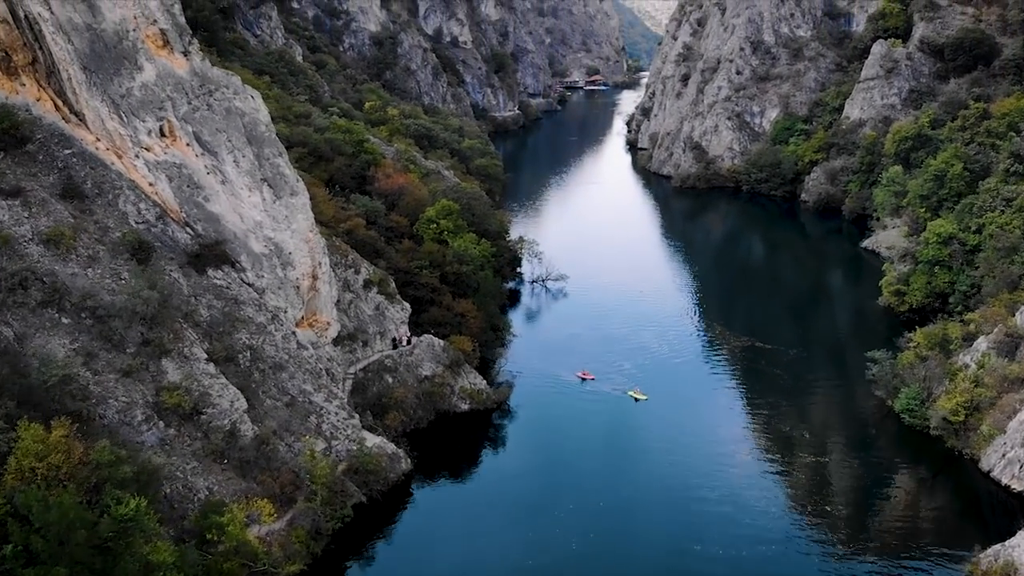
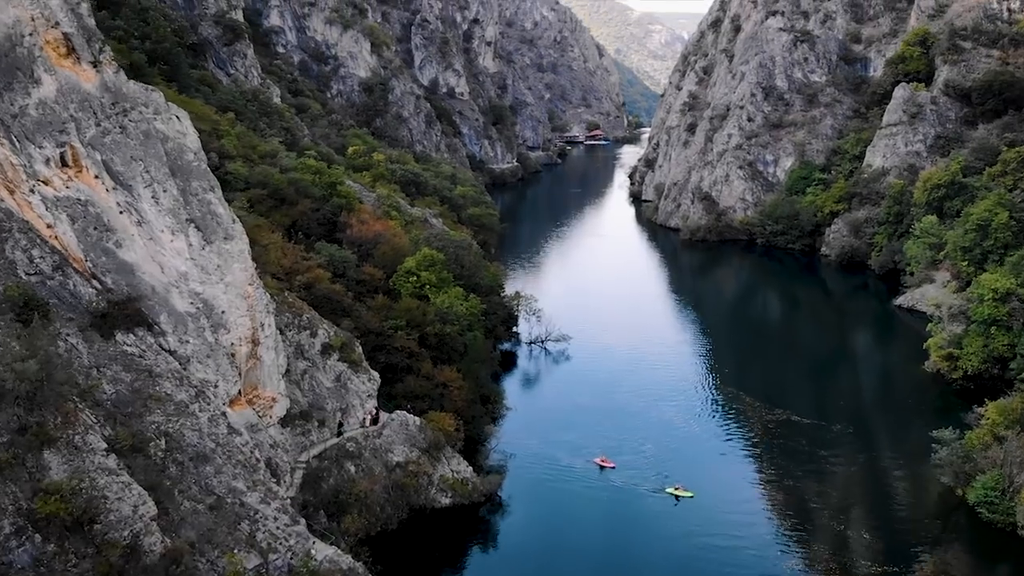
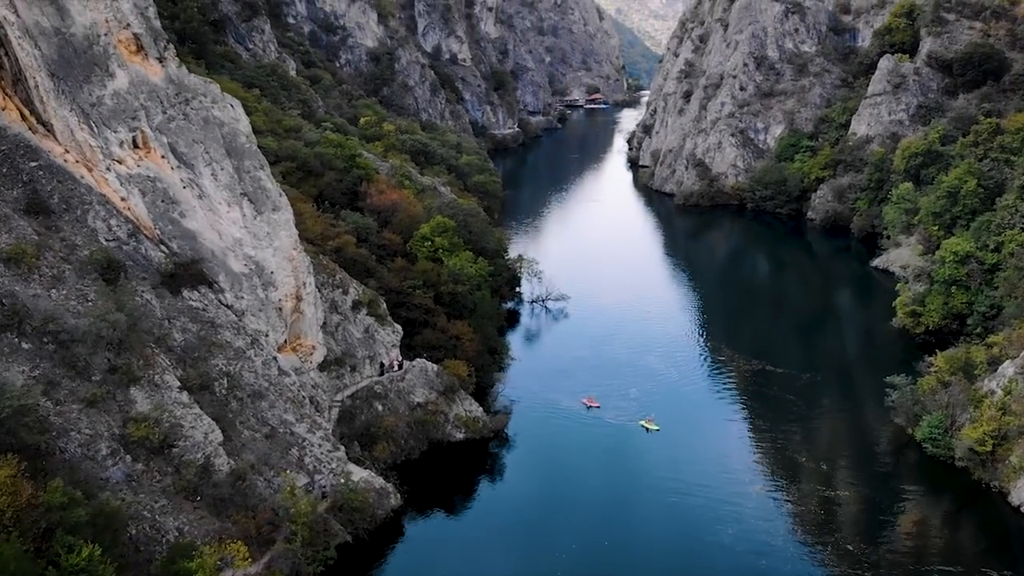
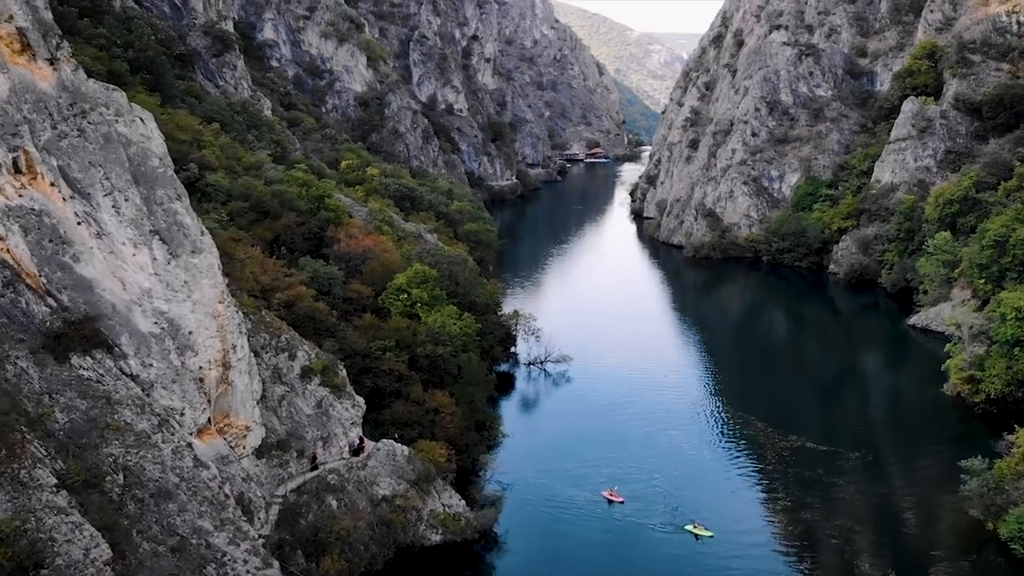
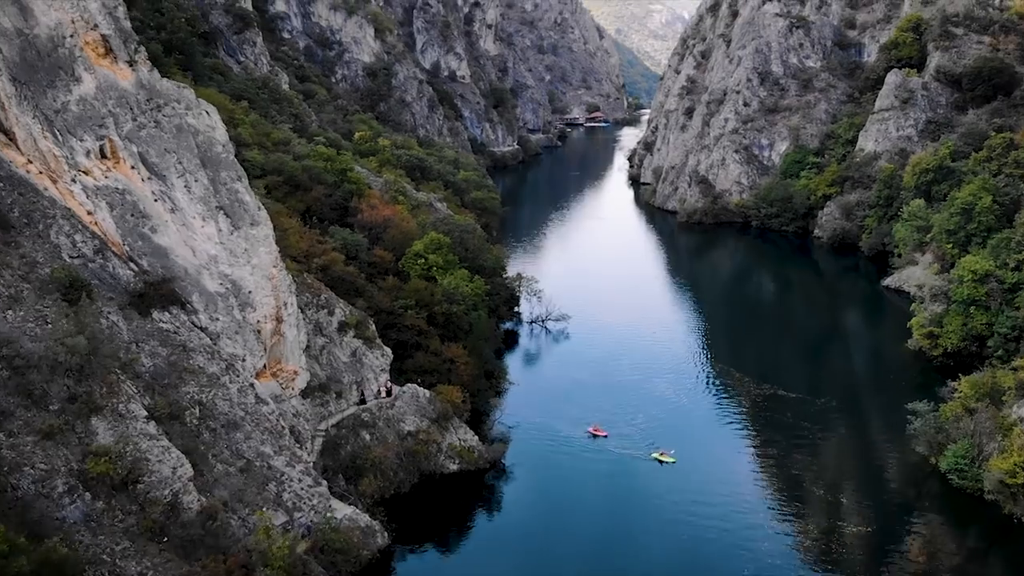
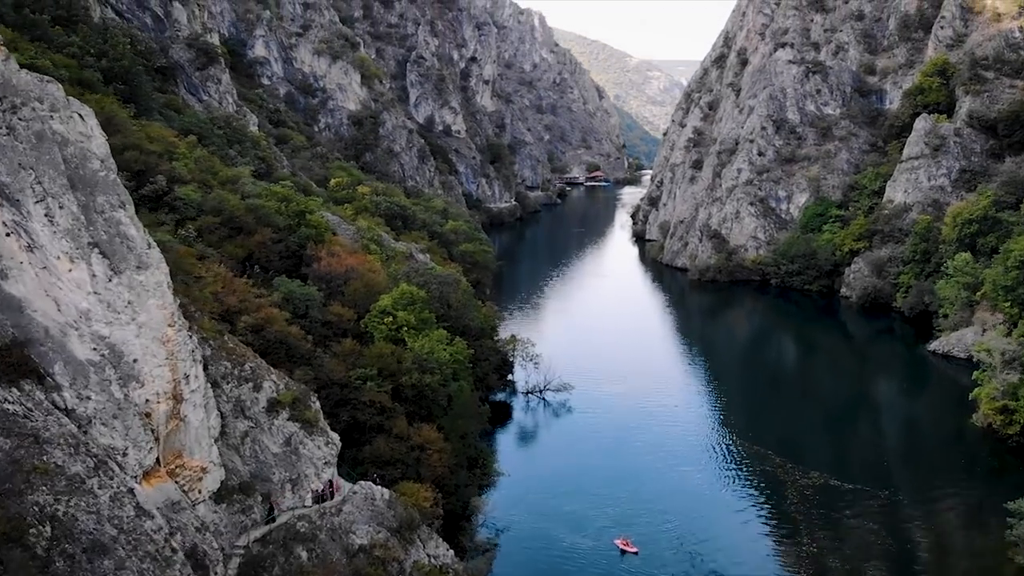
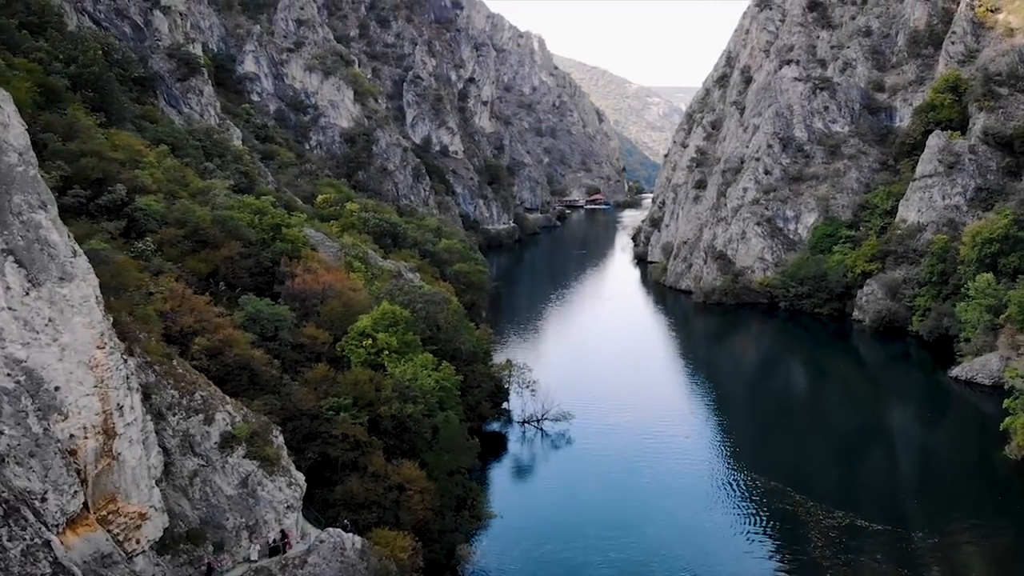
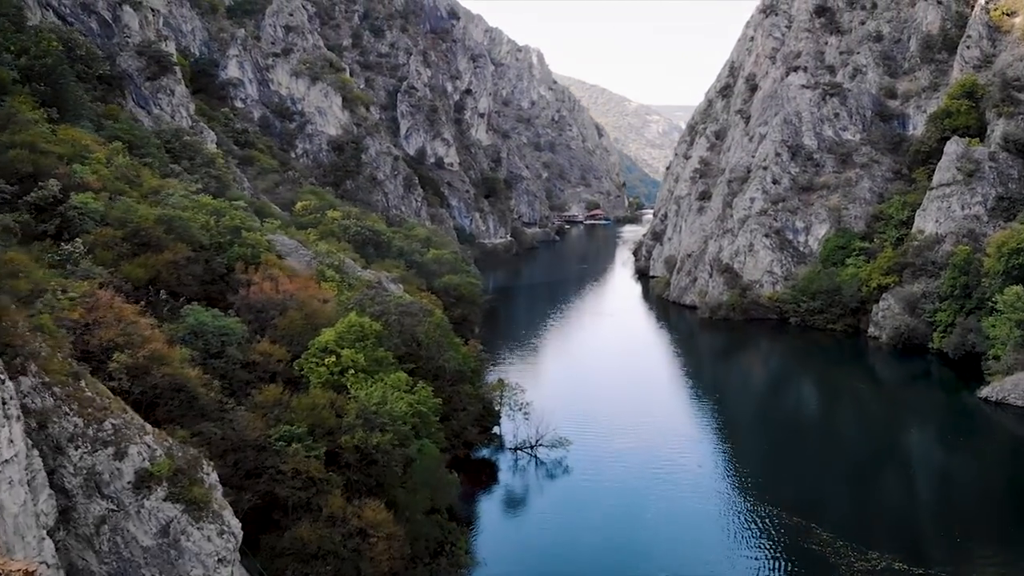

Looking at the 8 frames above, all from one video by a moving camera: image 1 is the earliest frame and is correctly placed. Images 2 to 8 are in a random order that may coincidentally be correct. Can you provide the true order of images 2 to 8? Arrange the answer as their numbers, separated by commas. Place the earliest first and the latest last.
3, 5, 2, 4, 6, 7, 8
